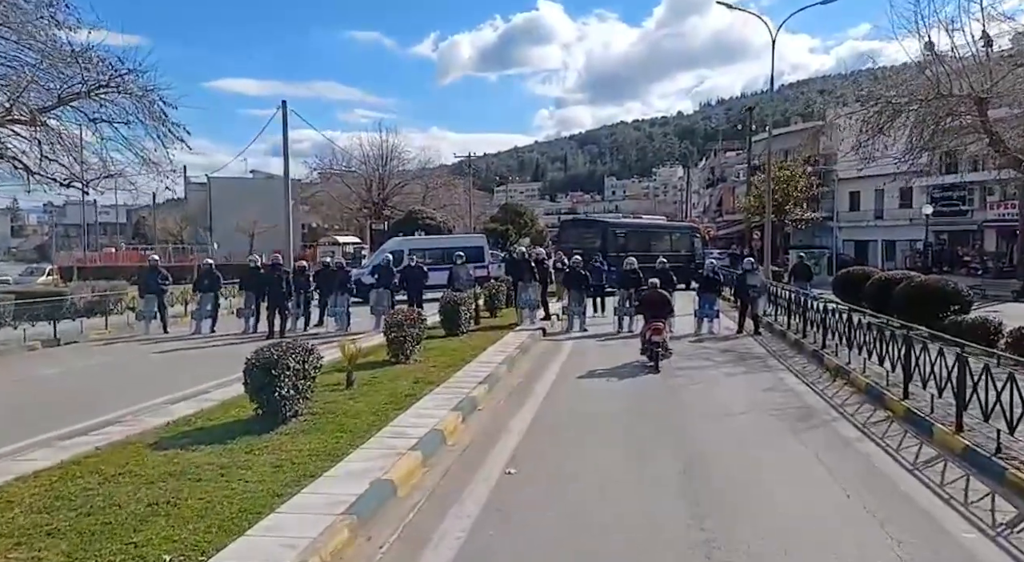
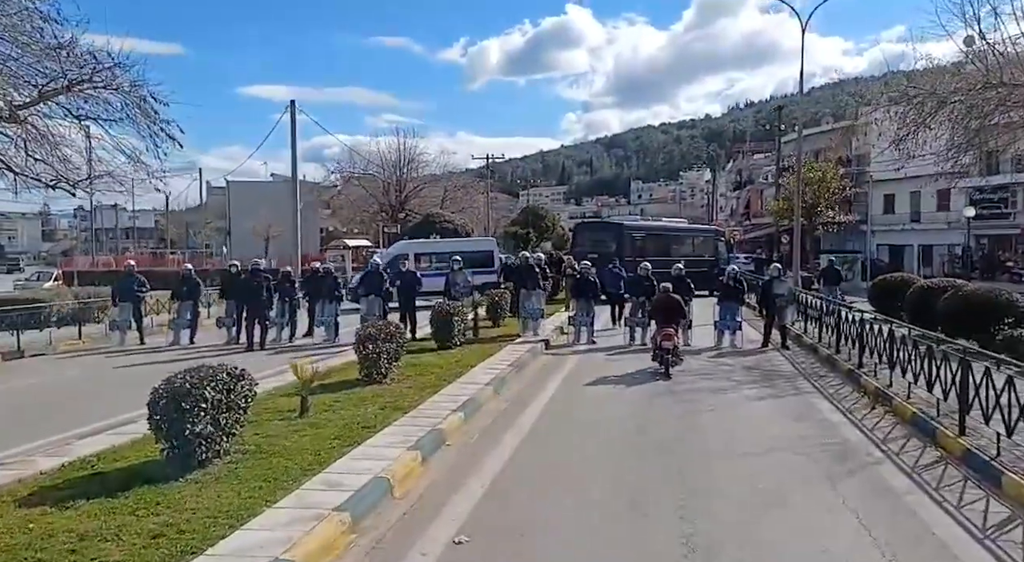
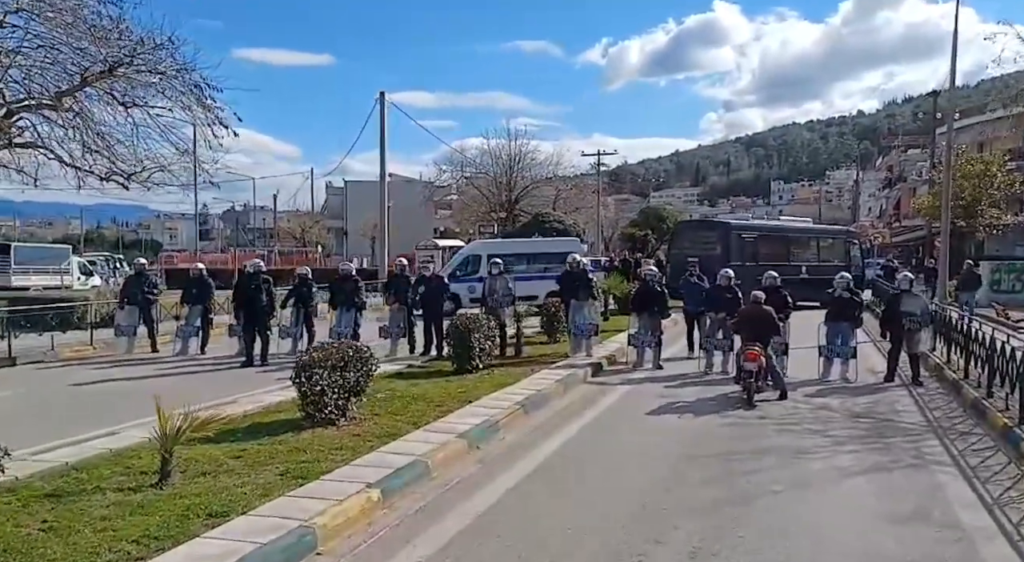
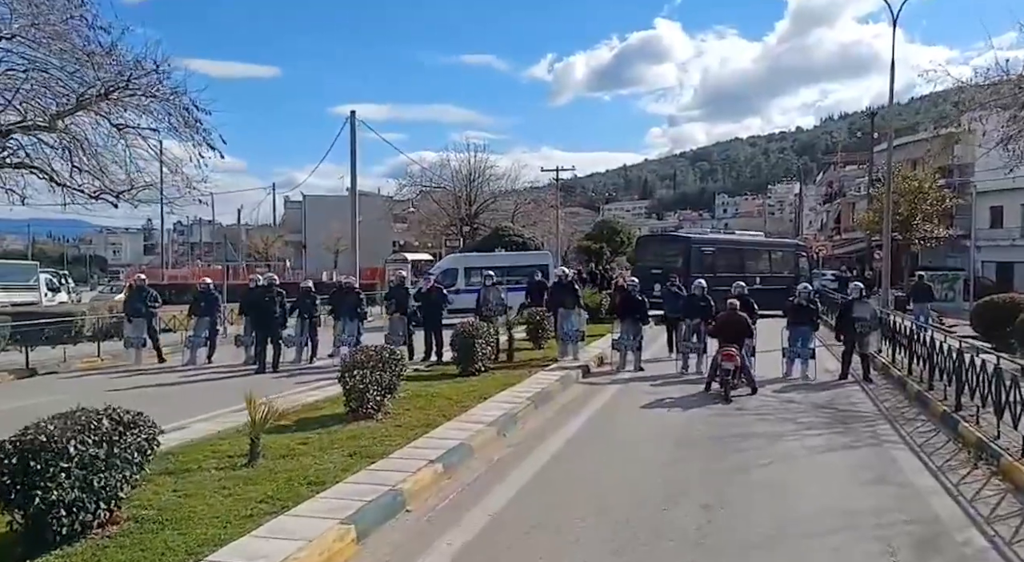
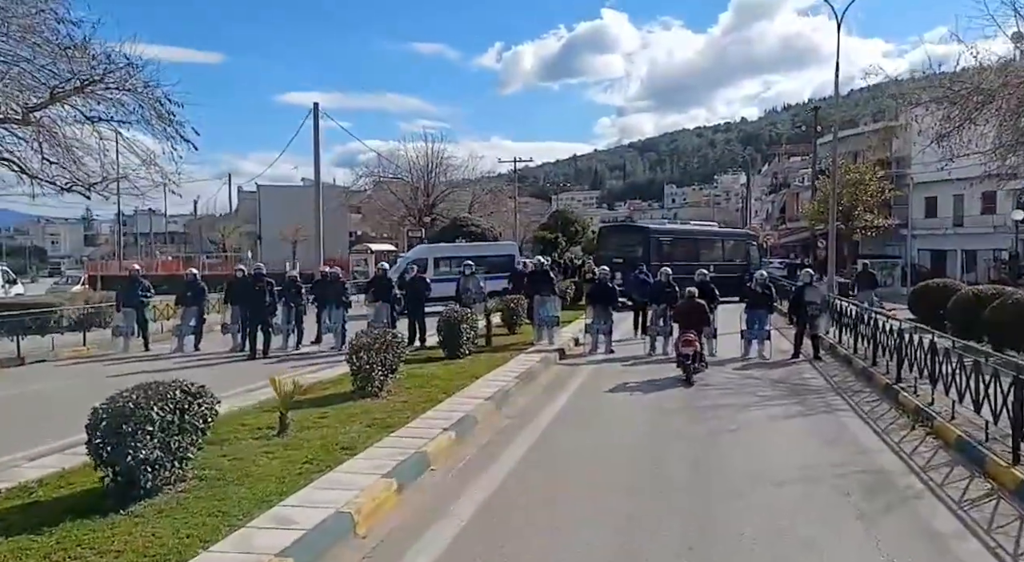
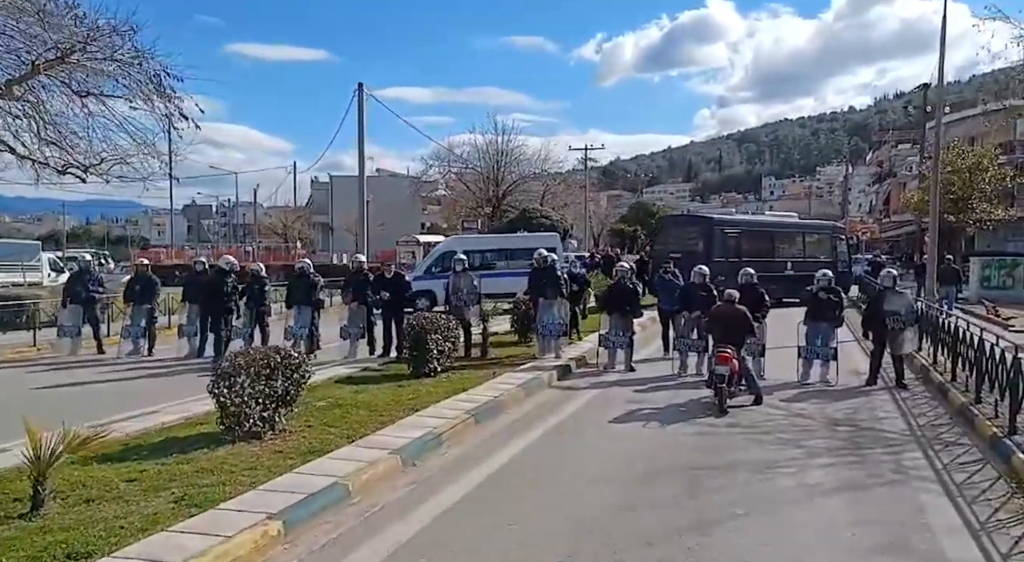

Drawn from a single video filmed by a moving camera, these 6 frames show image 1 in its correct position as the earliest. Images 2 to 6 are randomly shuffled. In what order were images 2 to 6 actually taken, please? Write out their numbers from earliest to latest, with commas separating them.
2, 5, 4, 3, 6
